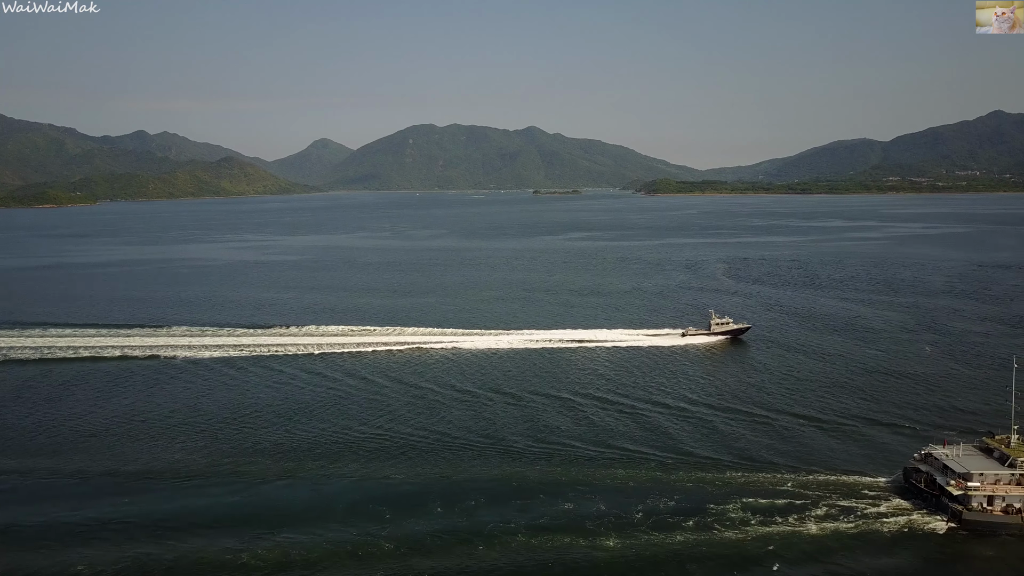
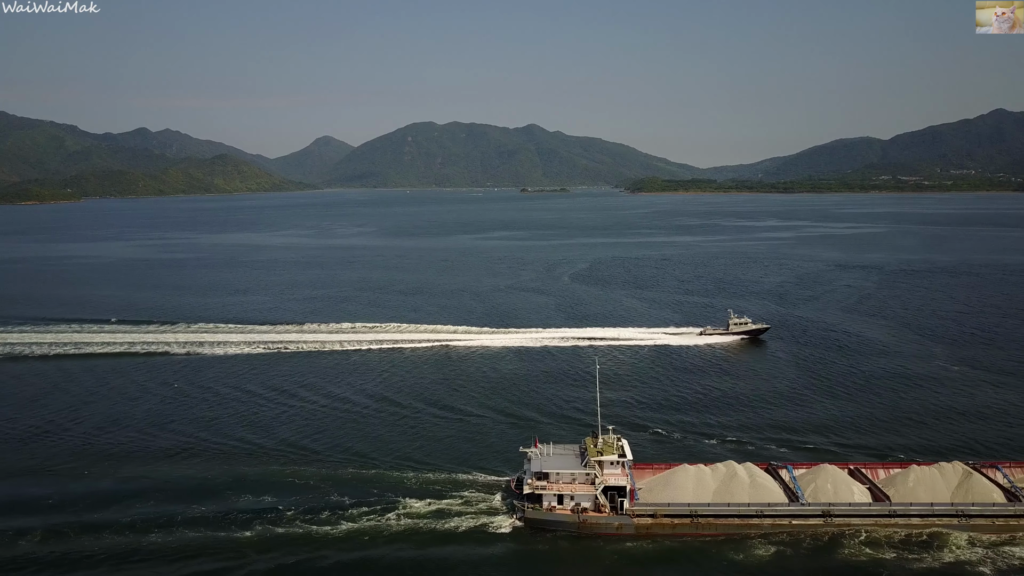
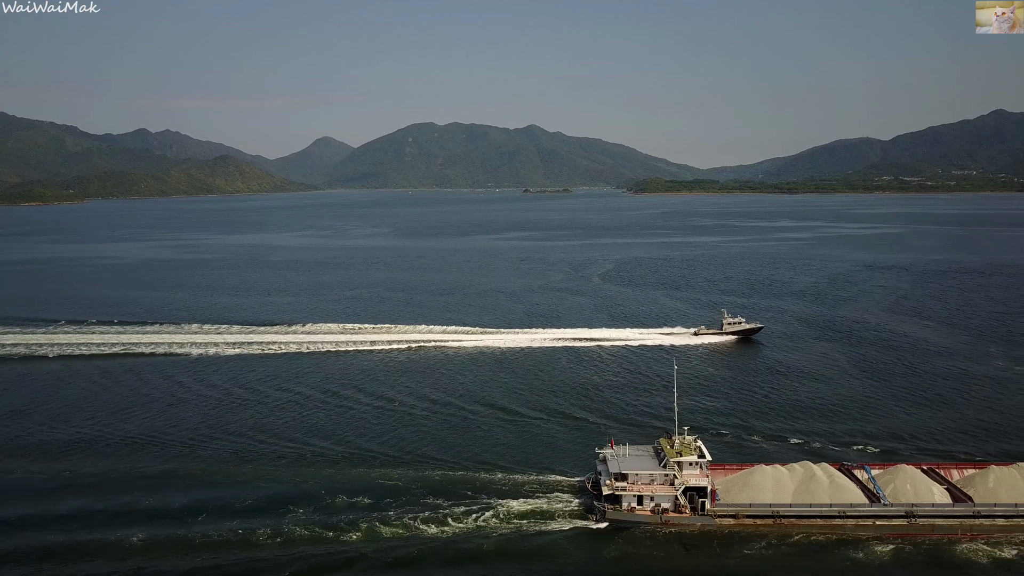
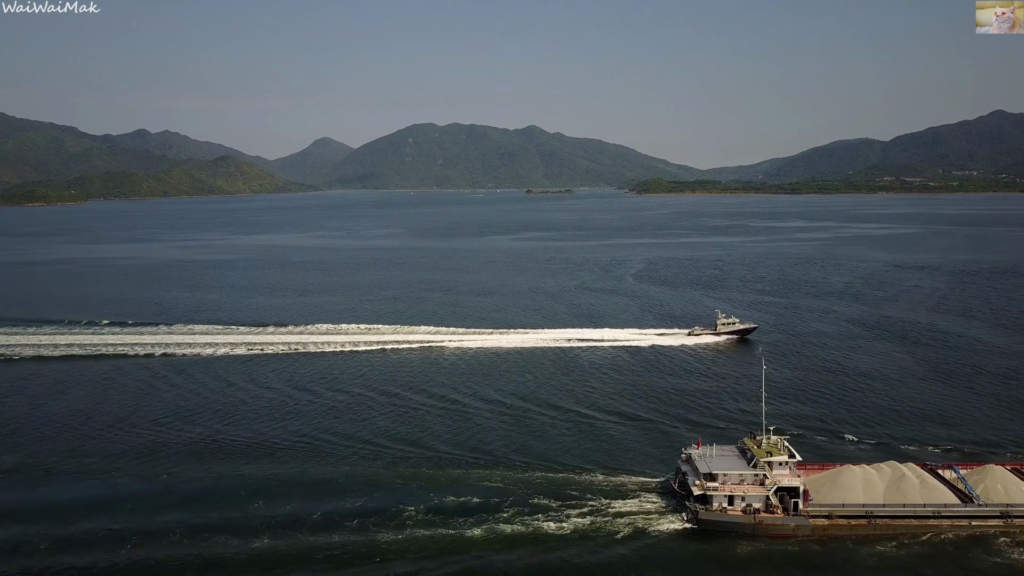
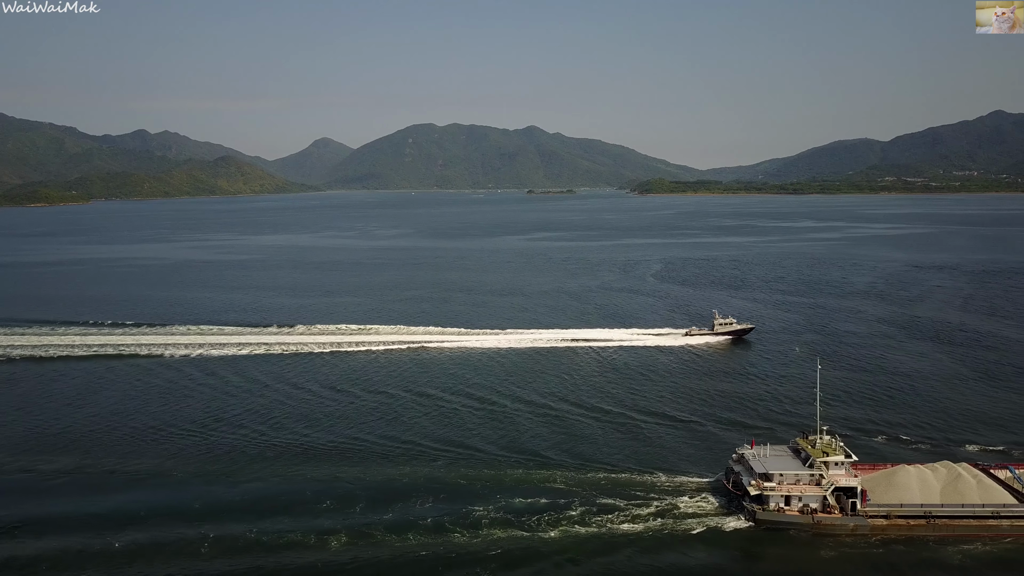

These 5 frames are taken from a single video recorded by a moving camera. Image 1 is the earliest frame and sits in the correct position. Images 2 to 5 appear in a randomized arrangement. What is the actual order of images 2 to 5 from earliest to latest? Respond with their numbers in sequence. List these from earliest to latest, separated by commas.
5, 4, 3, 2
